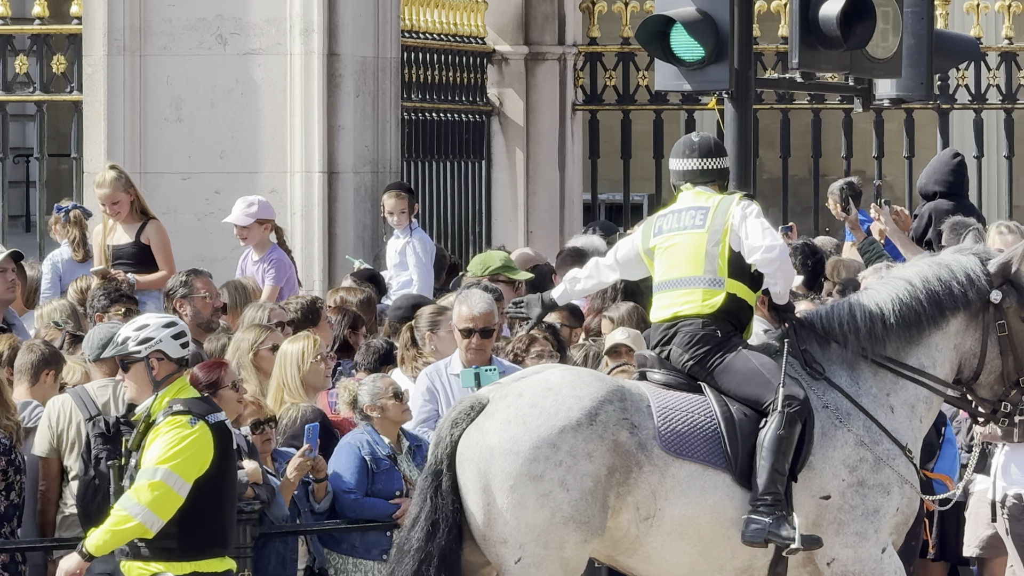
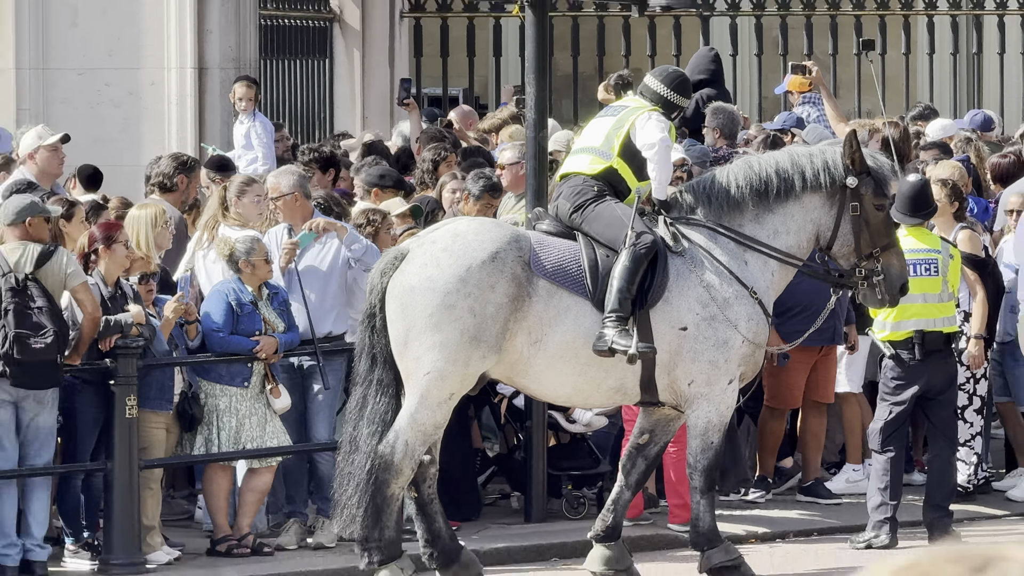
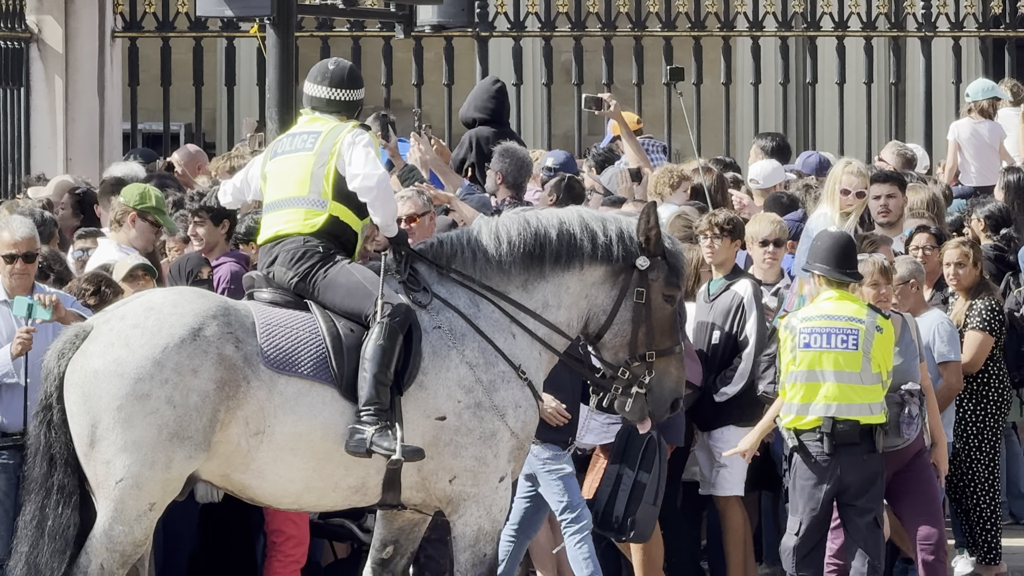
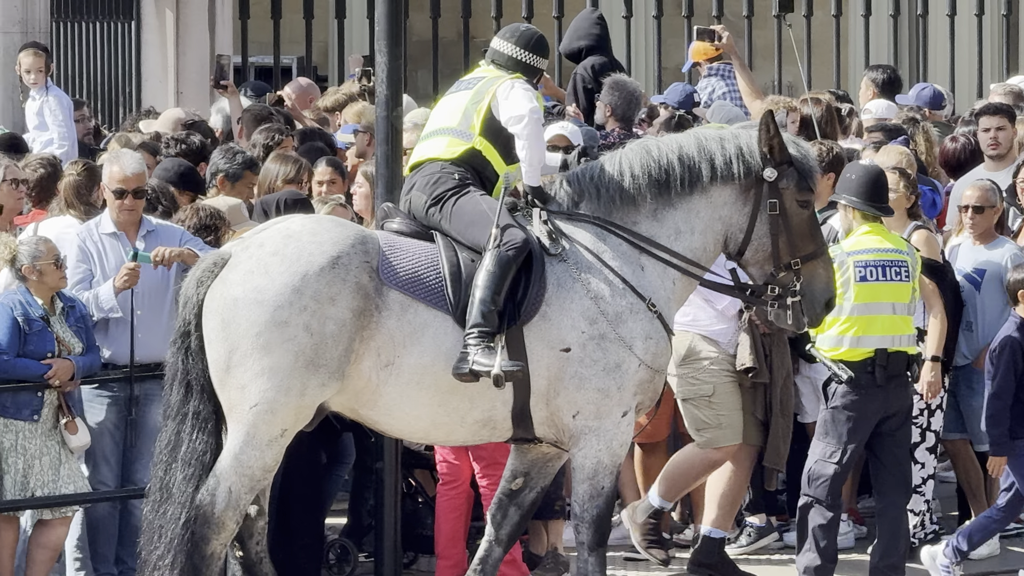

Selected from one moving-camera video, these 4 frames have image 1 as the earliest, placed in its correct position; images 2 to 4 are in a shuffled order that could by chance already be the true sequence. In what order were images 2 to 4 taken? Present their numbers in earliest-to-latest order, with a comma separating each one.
3, 4, 2
